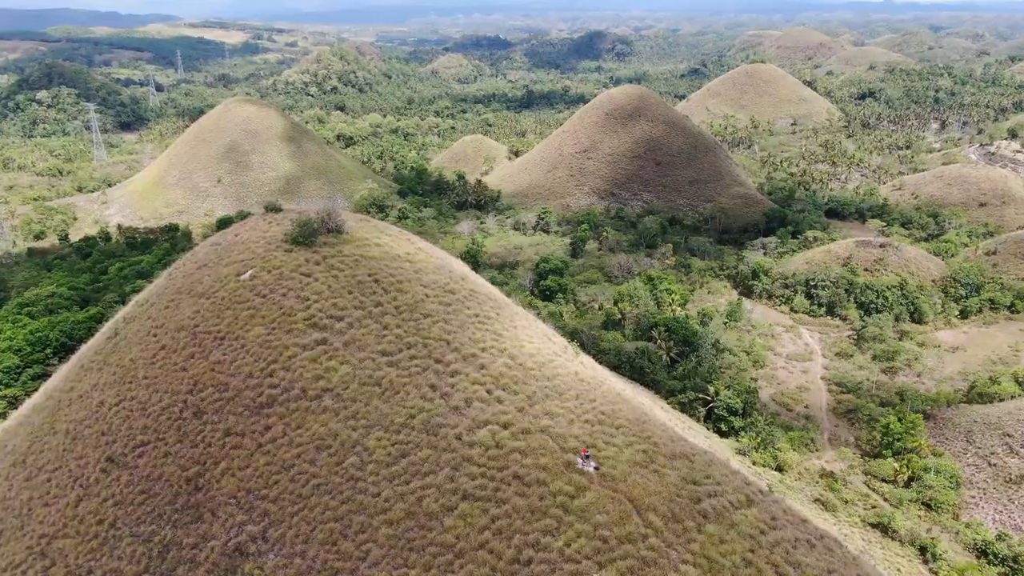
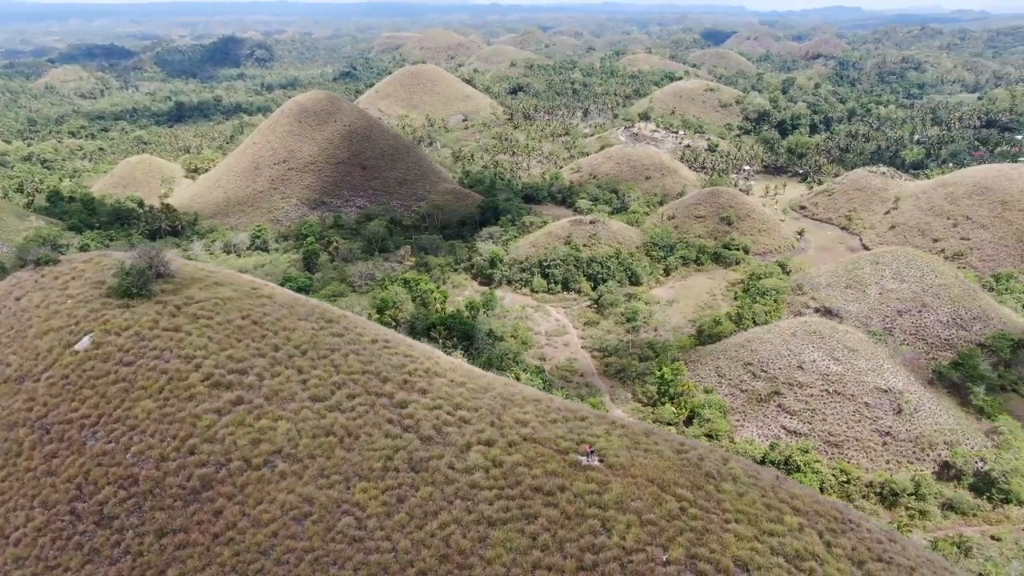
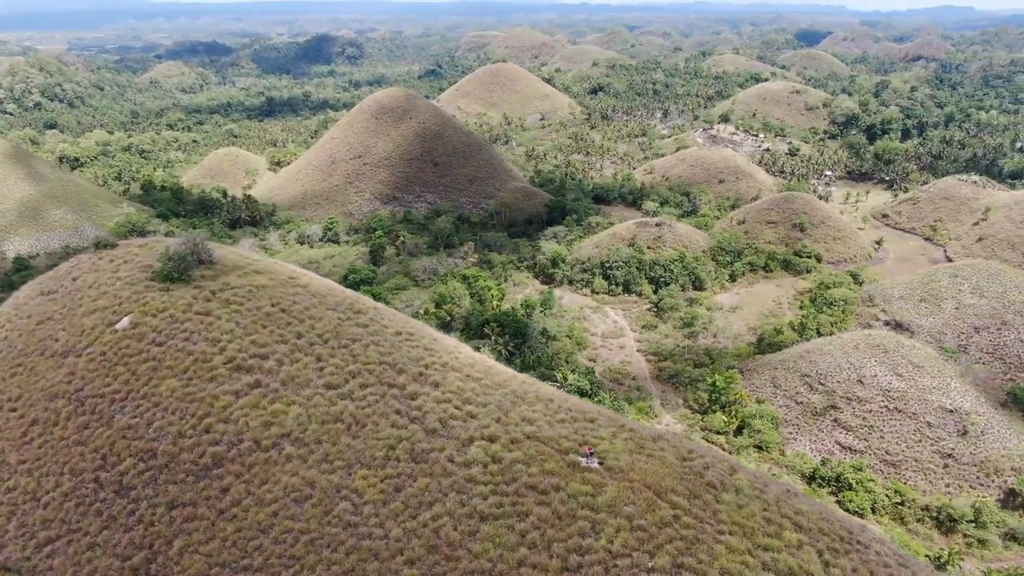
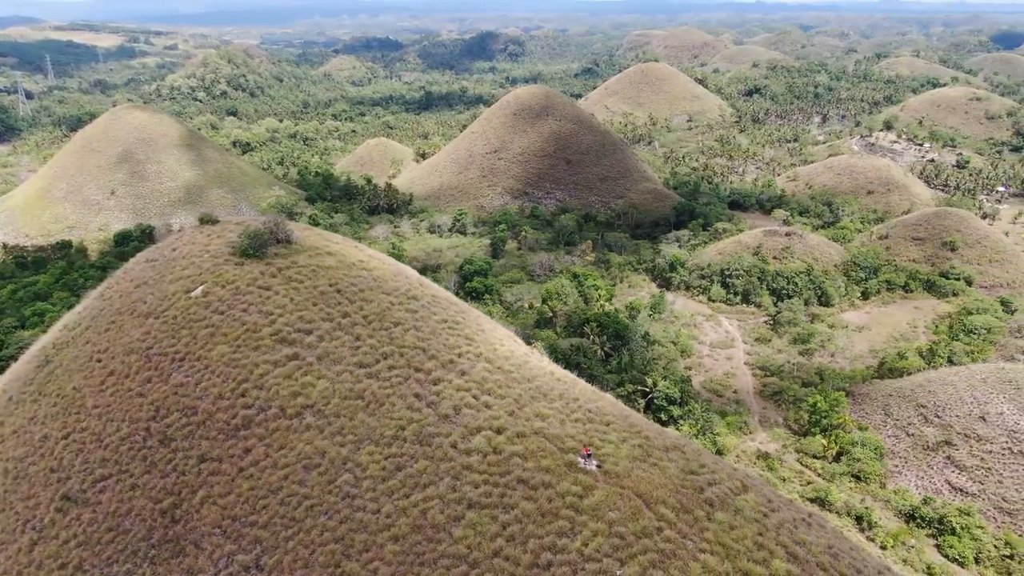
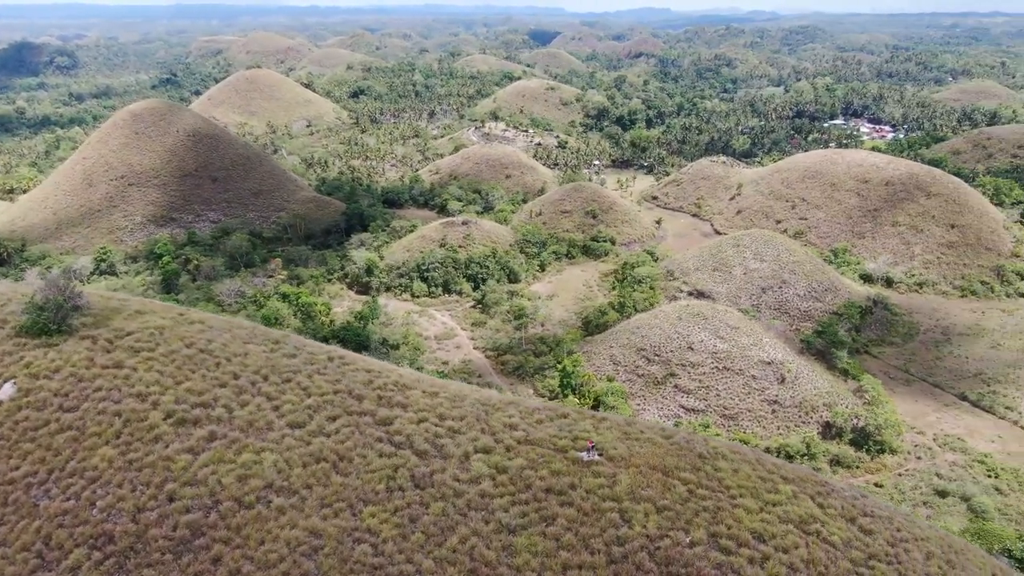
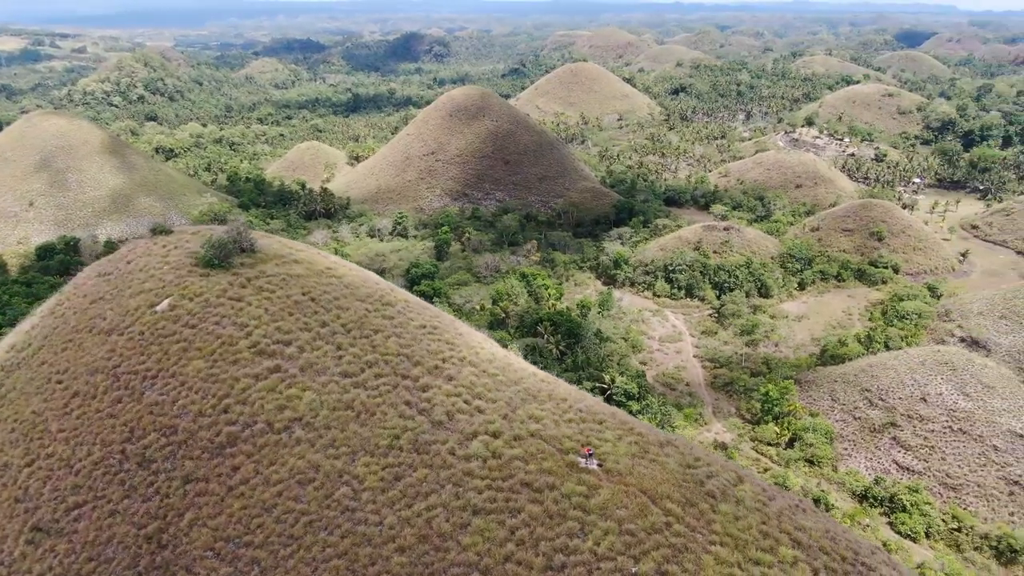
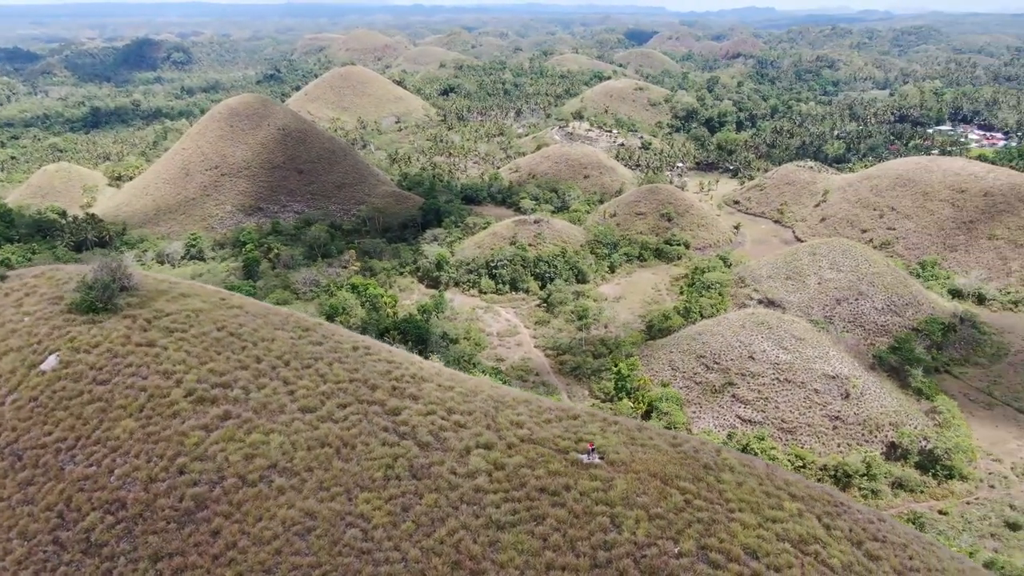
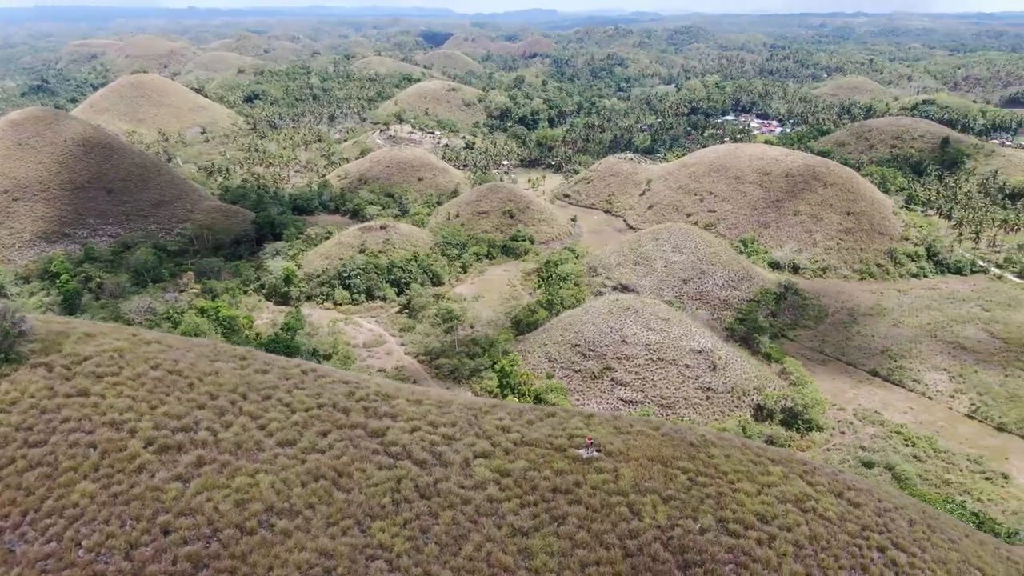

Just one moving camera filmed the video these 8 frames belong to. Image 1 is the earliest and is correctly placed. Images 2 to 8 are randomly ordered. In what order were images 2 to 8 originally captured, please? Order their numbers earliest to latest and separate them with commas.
4, 6, 3, 2, 7, 5, 8
